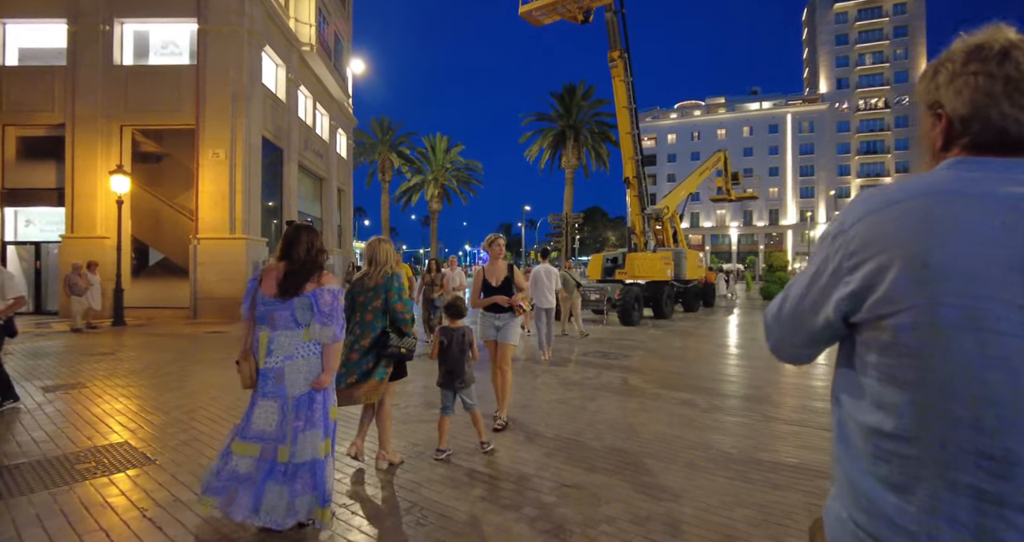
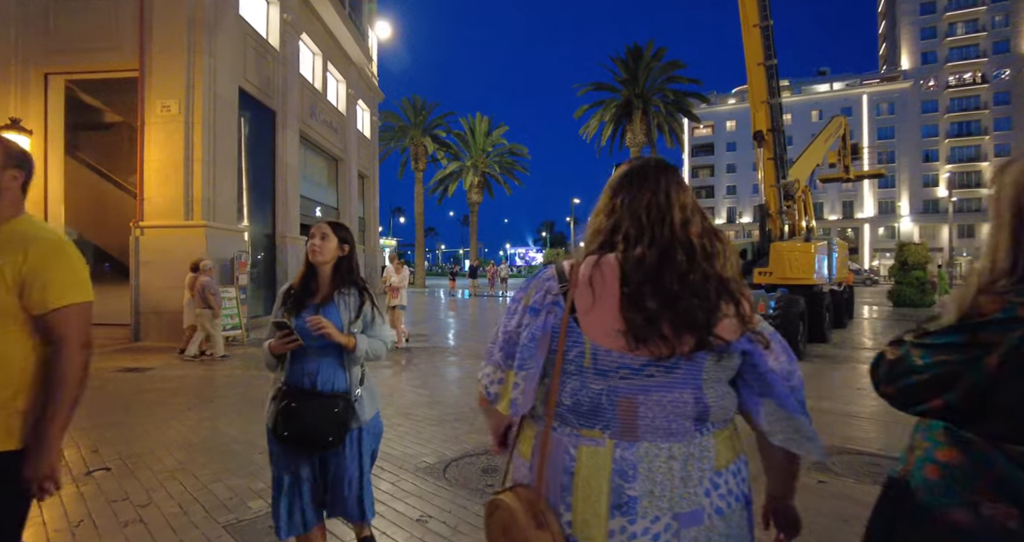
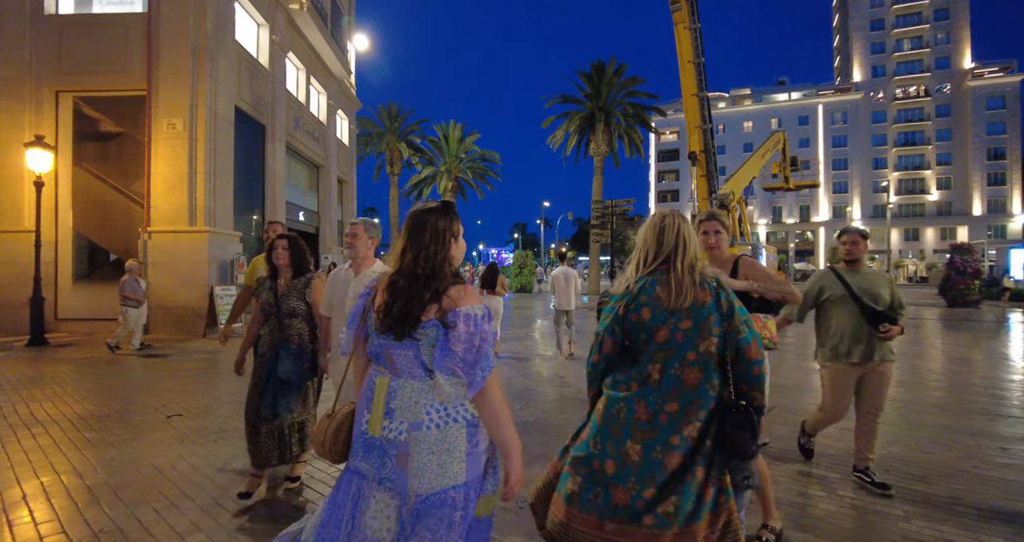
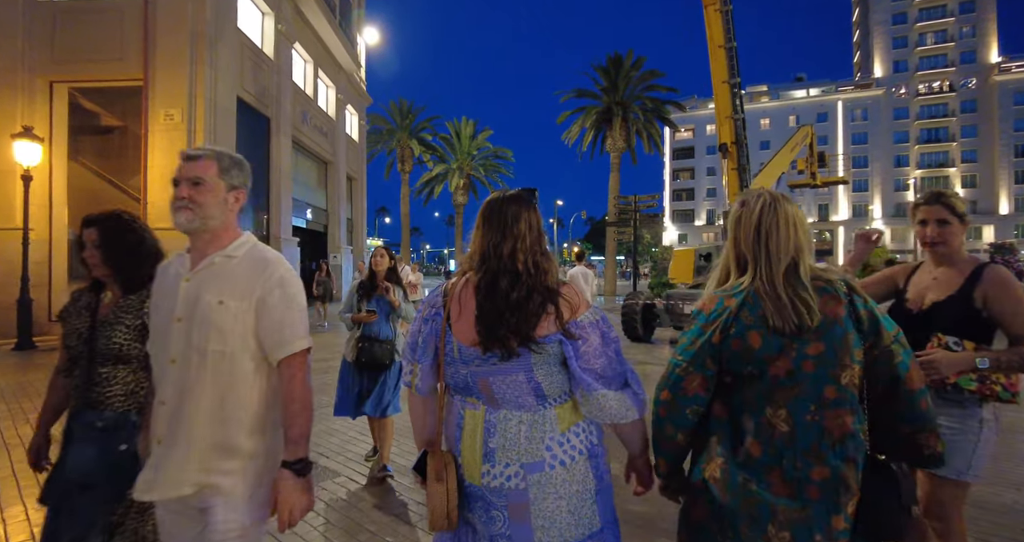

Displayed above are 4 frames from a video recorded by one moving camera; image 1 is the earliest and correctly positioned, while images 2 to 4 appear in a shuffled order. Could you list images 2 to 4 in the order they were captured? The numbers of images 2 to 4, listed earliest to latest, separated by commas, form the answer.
3, 4, 2
